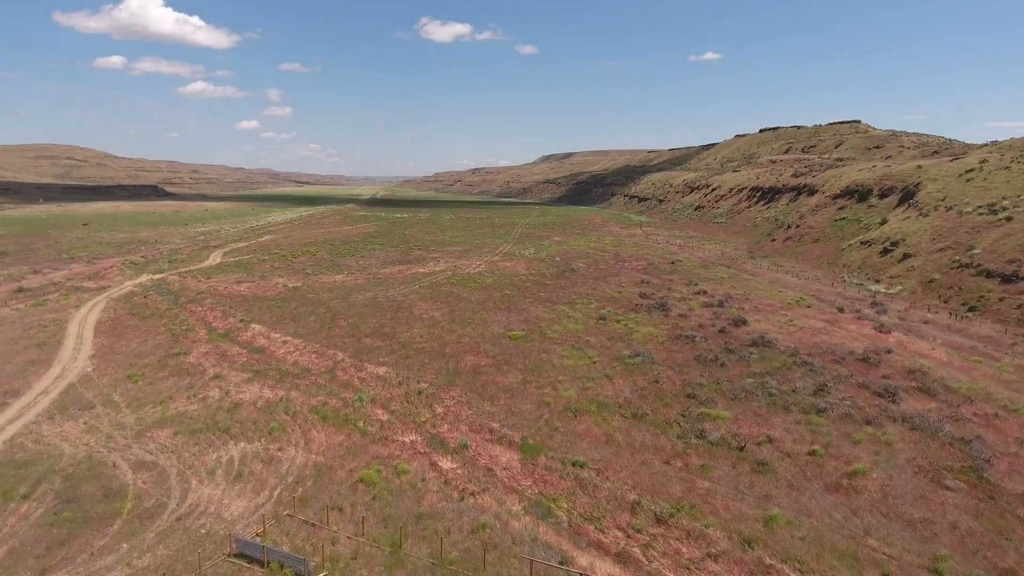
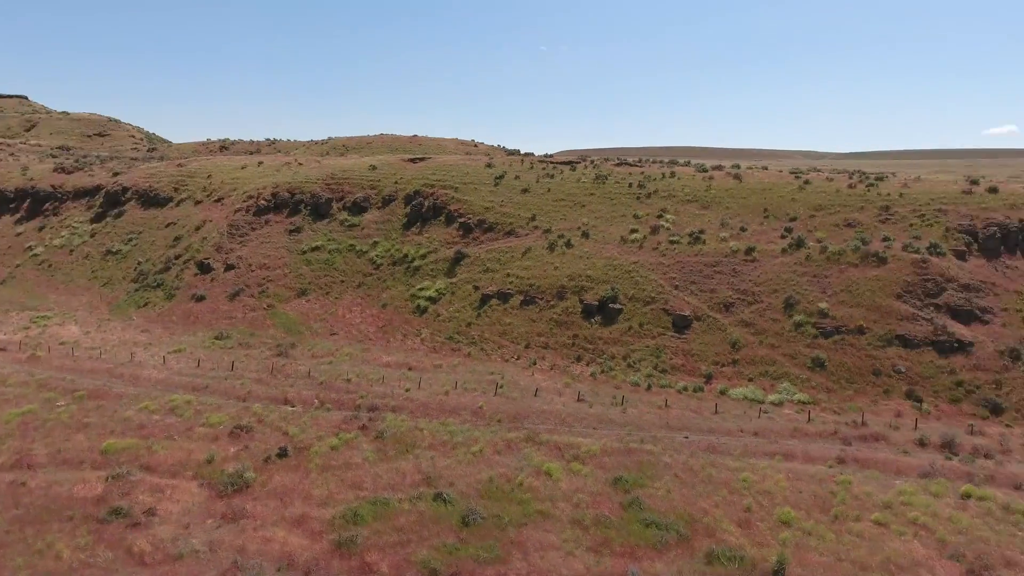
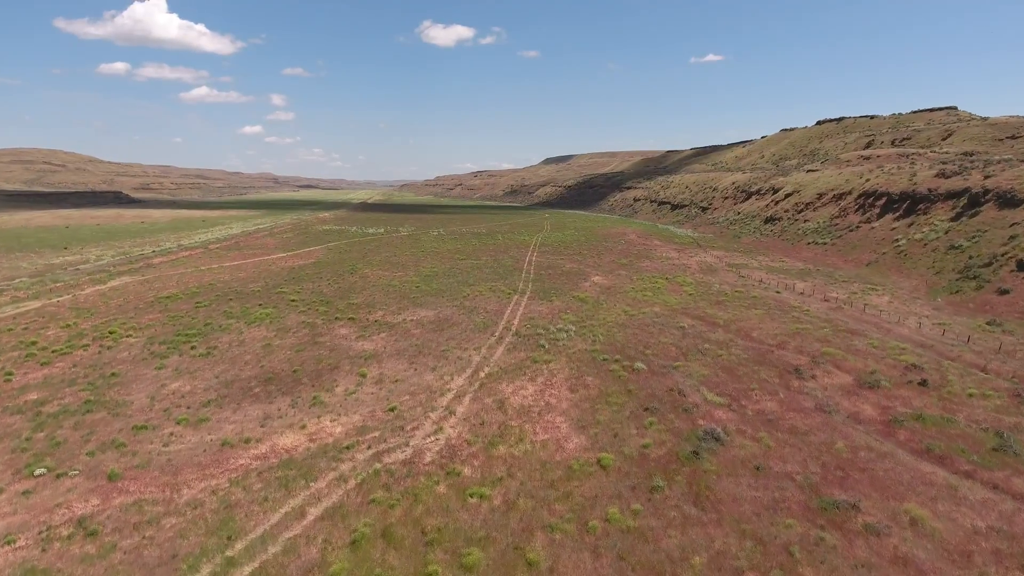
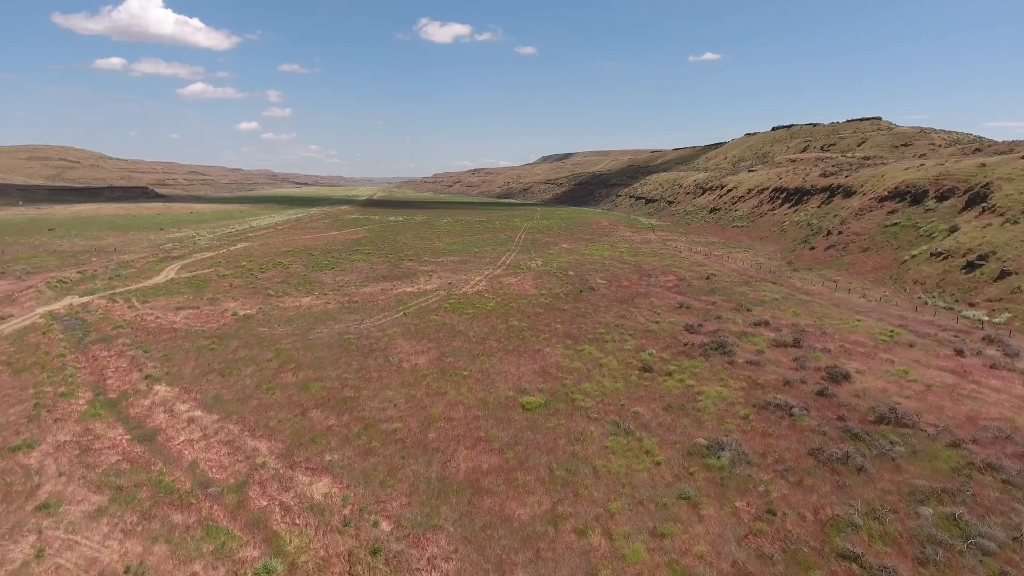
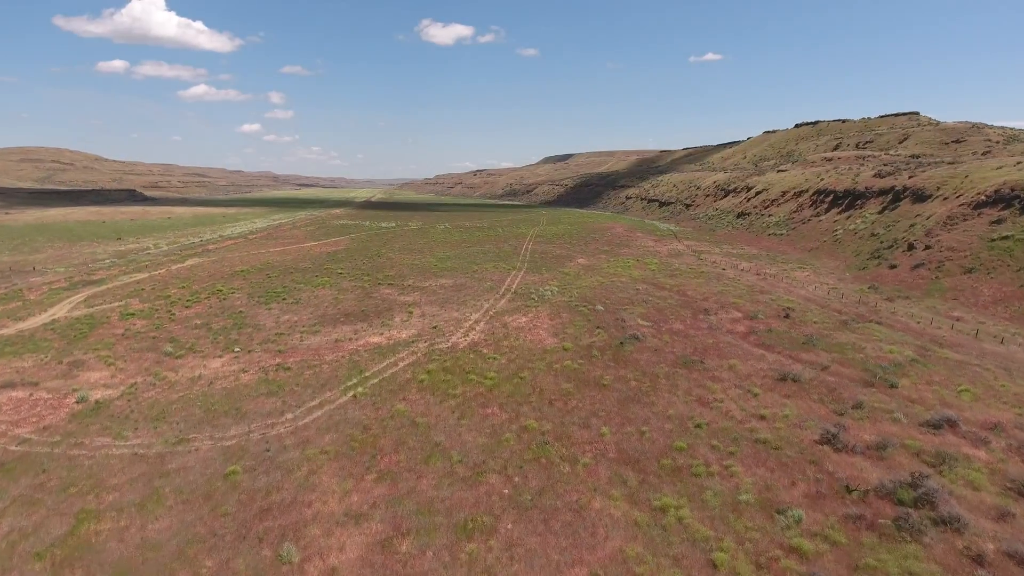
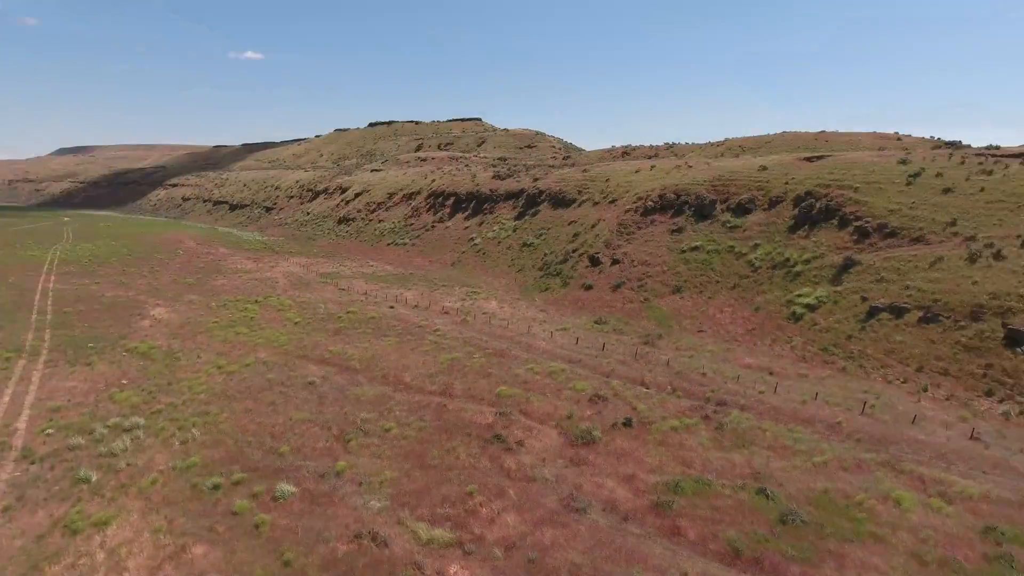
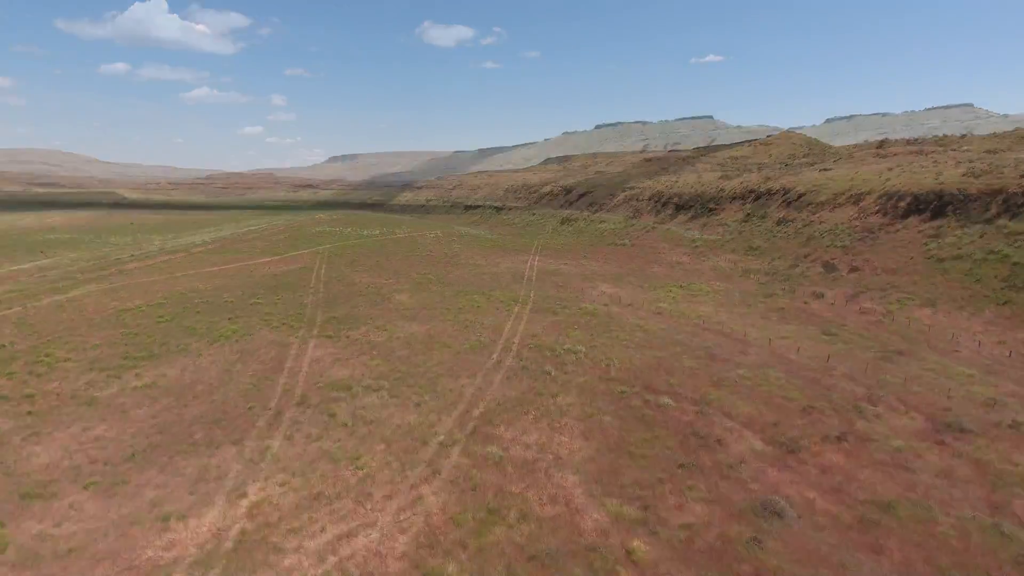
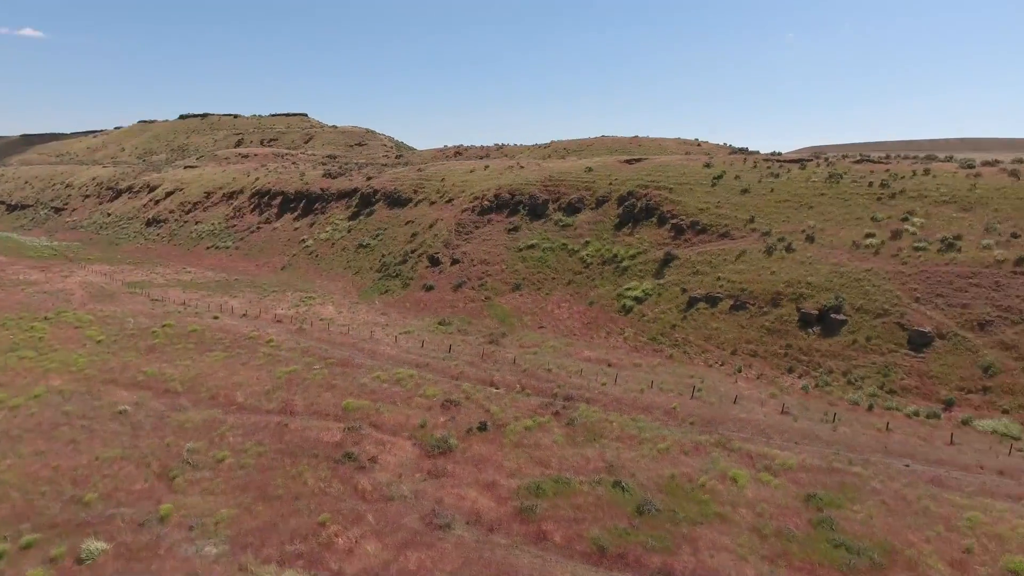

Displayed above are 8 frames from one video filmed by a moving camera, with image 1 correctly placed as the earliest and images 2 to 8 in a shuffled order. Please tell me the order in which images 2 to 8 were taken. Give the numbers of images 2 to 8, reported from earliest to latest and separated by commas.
4, 5, 3, 7, 6, 8, 2
